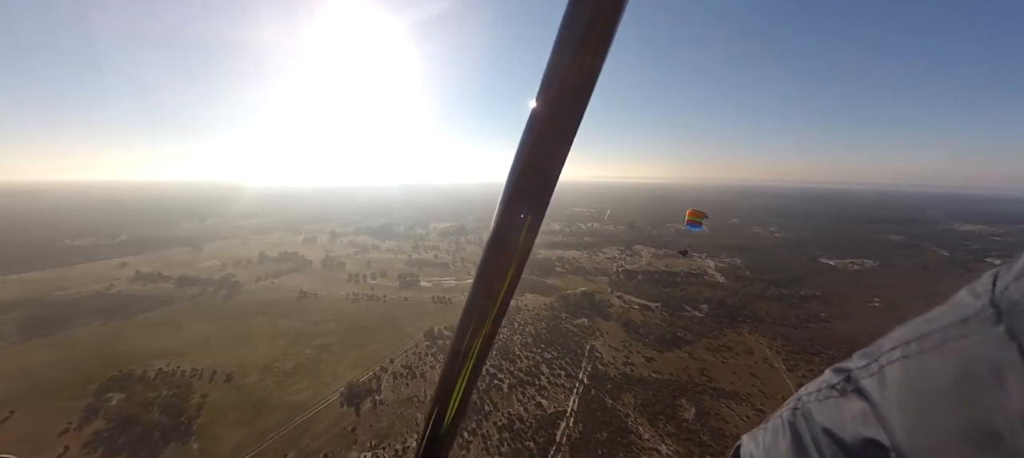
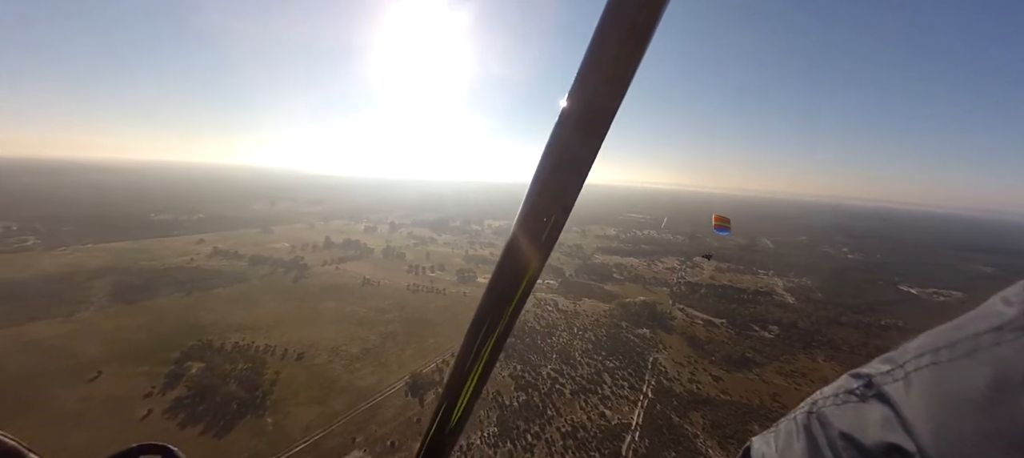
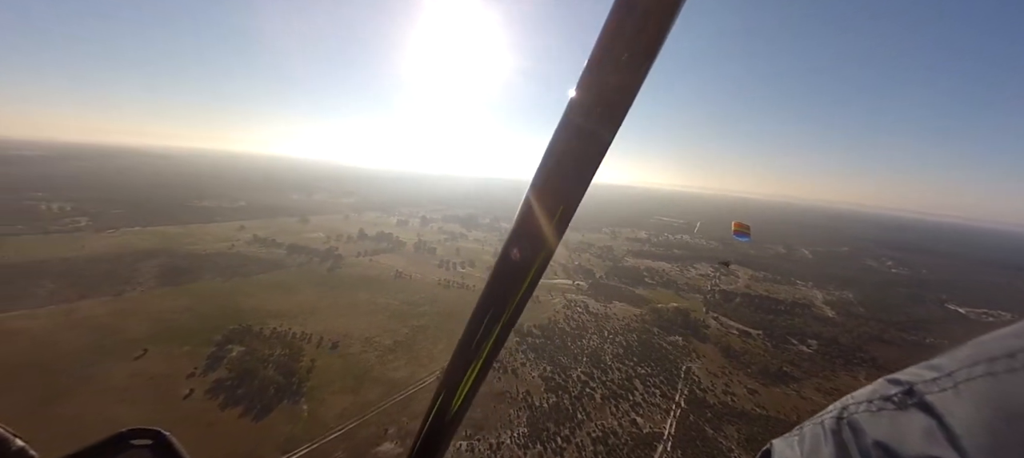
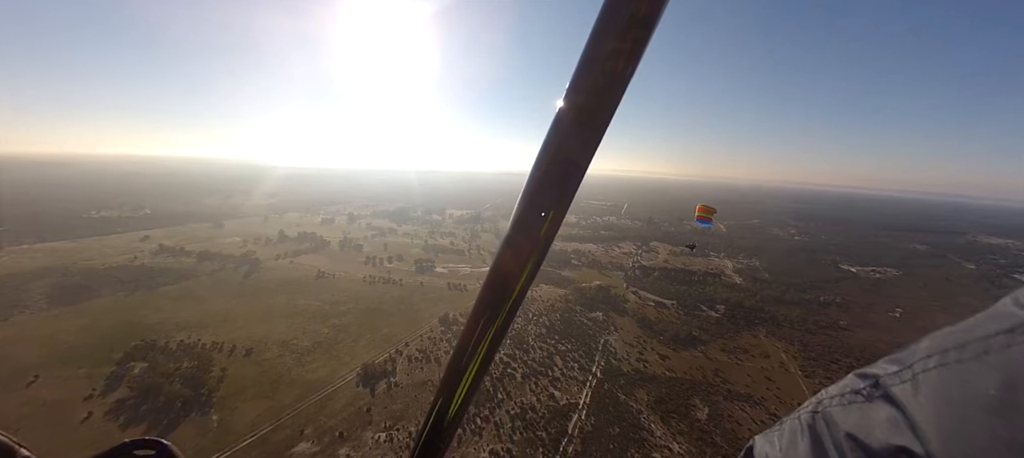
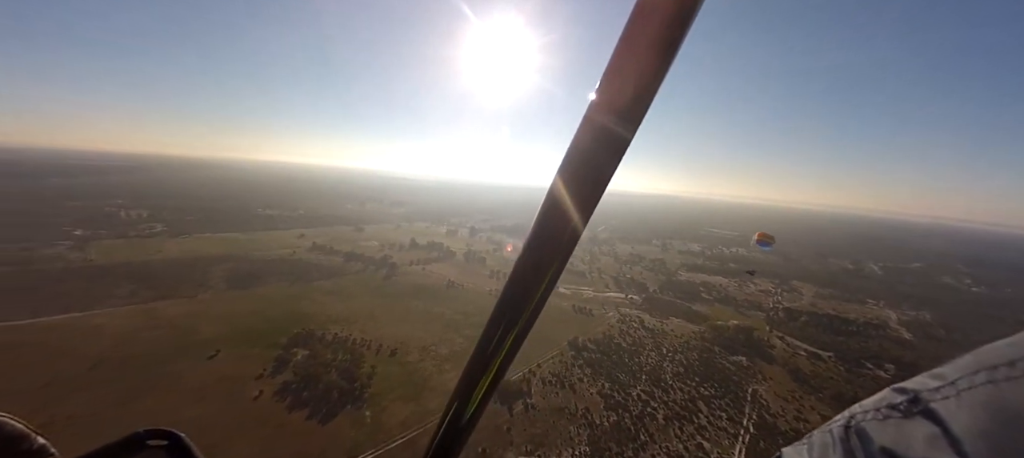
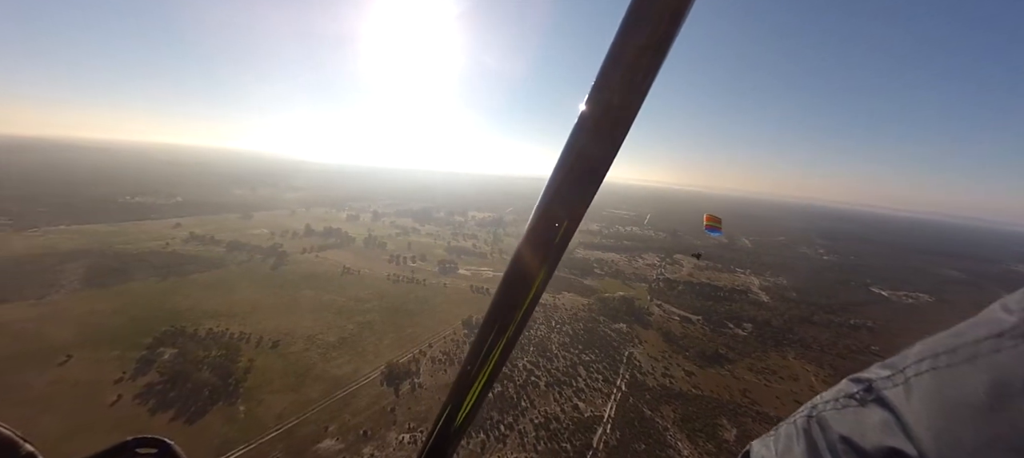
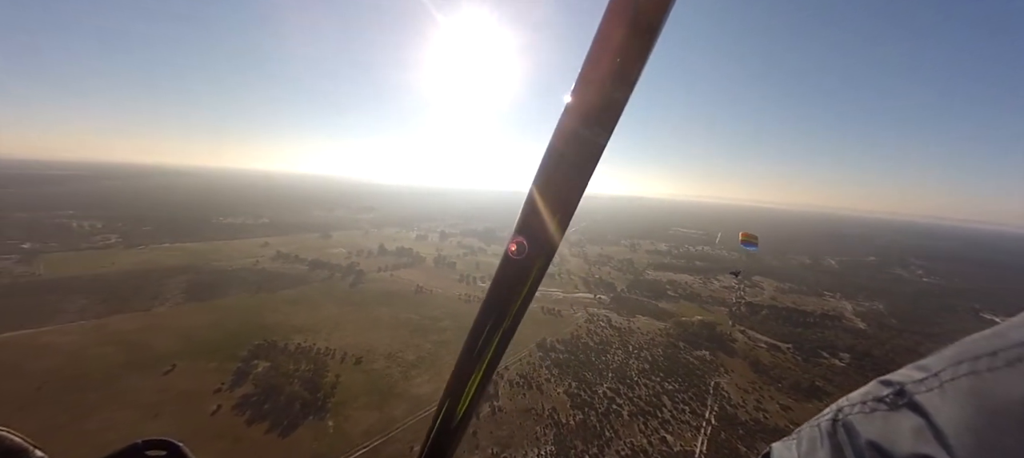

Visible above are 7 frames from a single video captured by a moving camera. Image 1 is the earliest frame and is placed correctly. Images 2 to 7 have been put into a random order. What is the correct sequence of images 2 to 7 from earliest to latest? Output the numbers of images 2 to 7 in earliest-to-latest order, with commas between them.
4, 6, 2, 3, 7, 5
